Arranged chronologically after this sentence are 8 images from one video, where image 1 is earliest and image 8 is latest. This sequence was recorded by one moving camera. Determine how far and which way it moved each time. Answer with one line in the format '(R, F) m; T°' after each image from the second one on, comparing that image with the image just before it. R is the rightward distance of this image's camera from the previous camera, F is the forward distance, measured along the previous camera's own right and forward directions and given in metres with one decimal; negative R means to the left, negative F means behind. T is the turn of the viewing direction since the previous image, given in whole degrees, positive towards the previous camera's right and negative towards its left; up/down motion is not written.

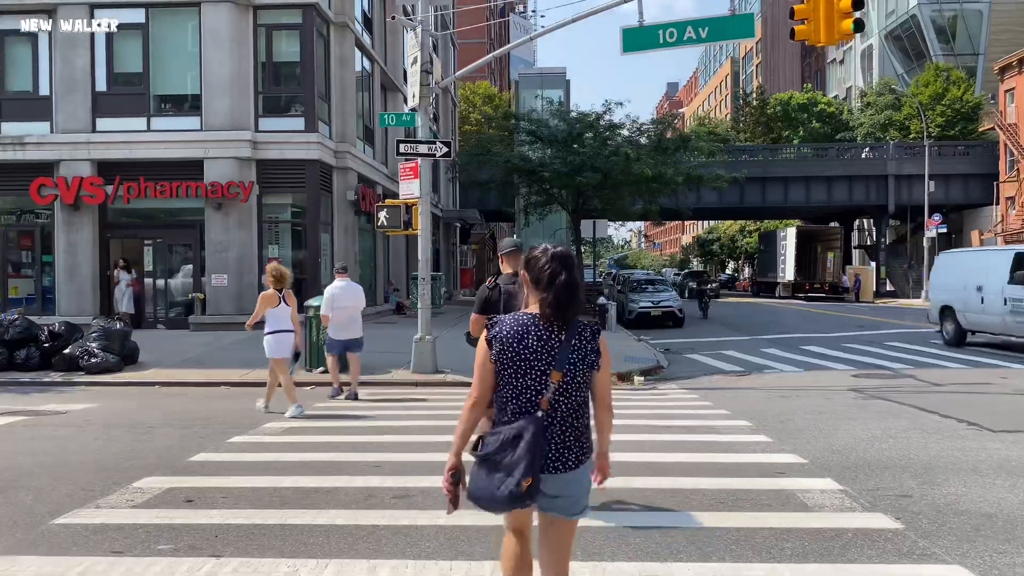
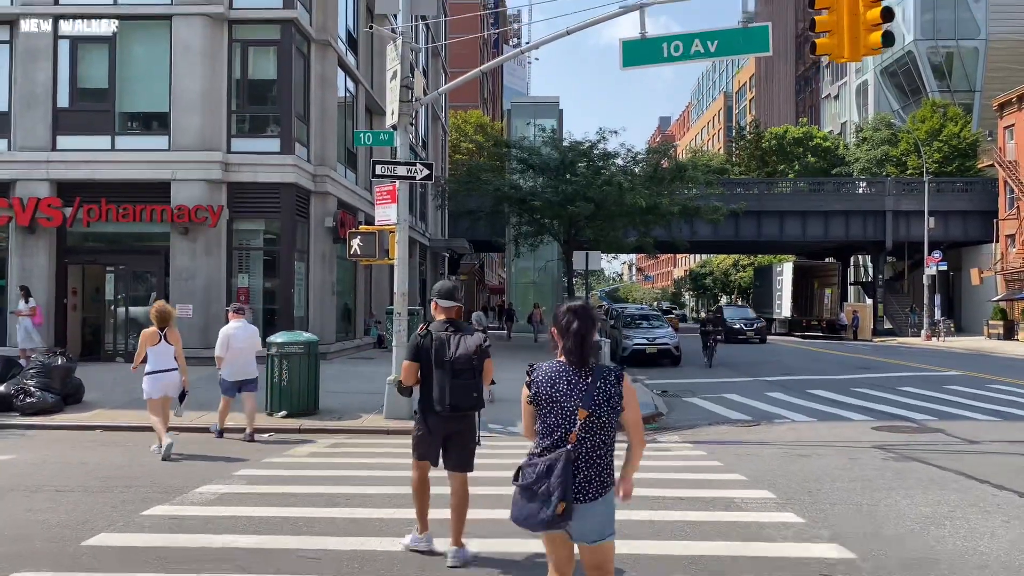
(+0.1, +1.2) m; +1°
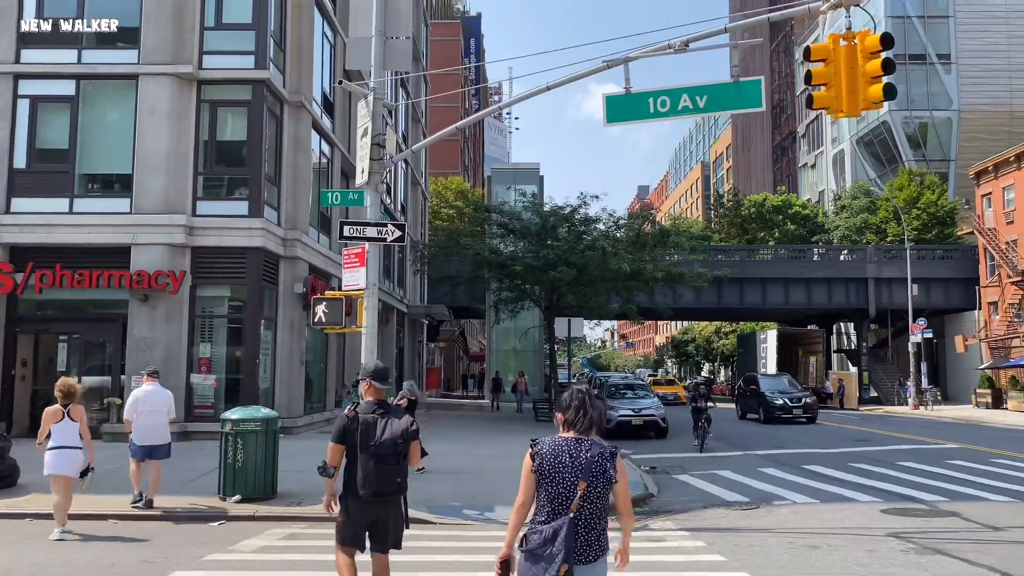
(+0.1, +0.9) m; +1°
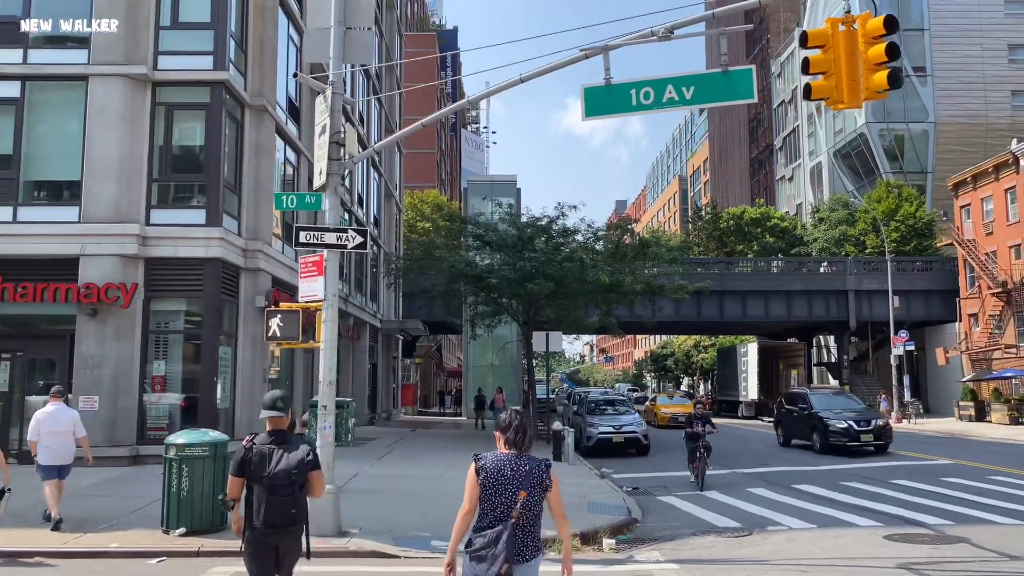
(+0.1, +0.9) m; +1°
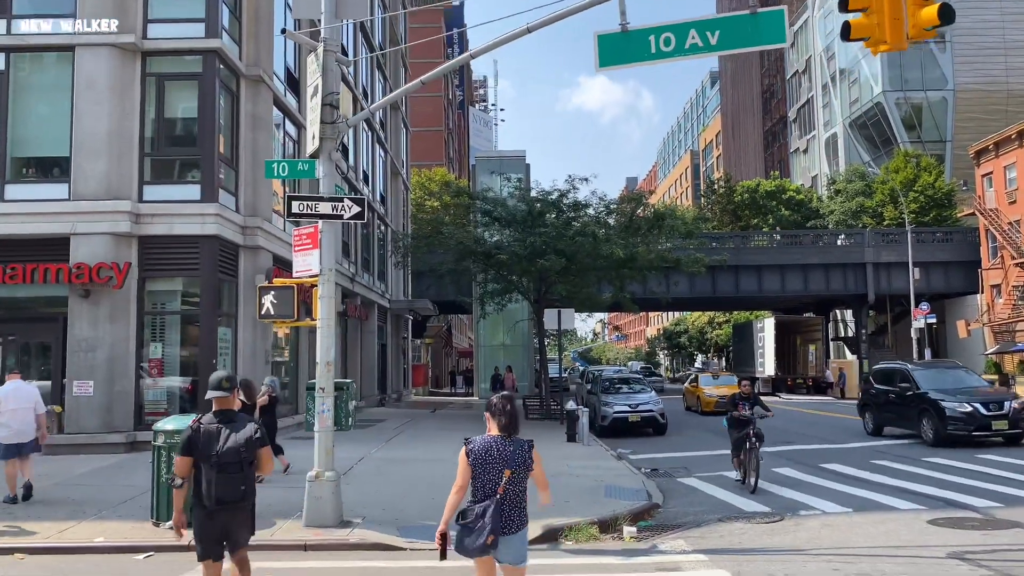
(0.0, +0.8) m; -1°
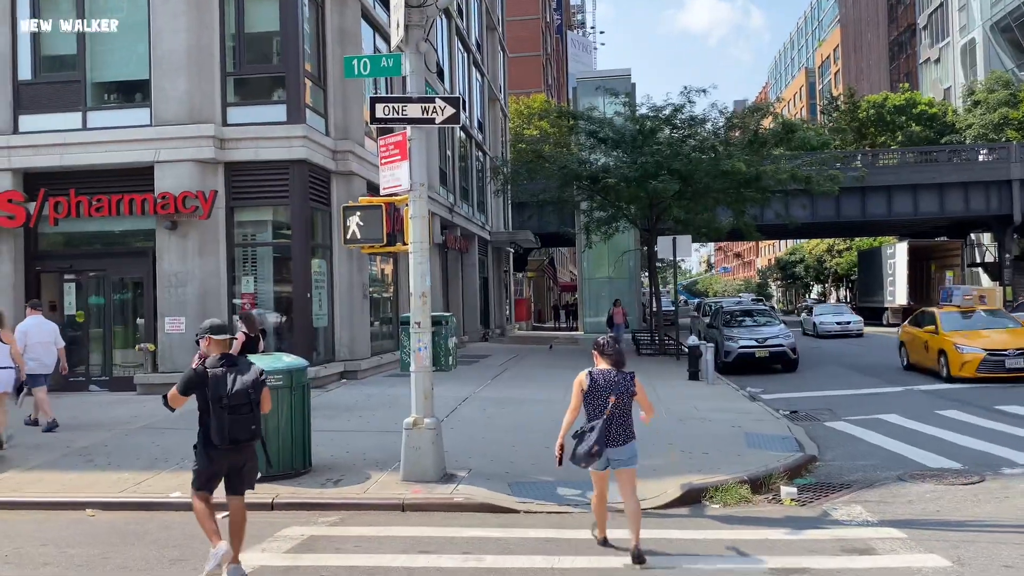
(-0.3, +1.6) m; -7°
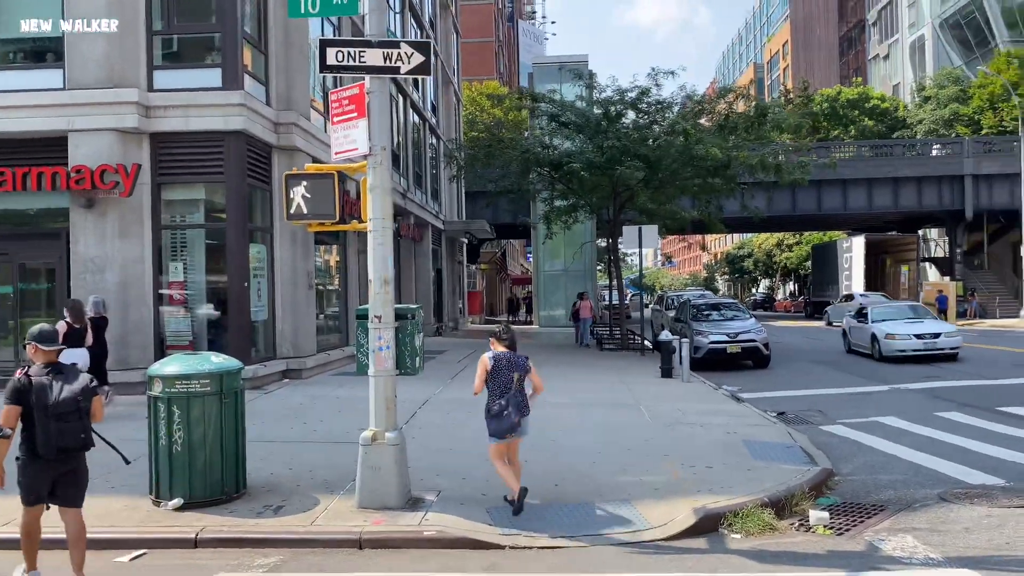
(-0.3, +1.4) m; +4°
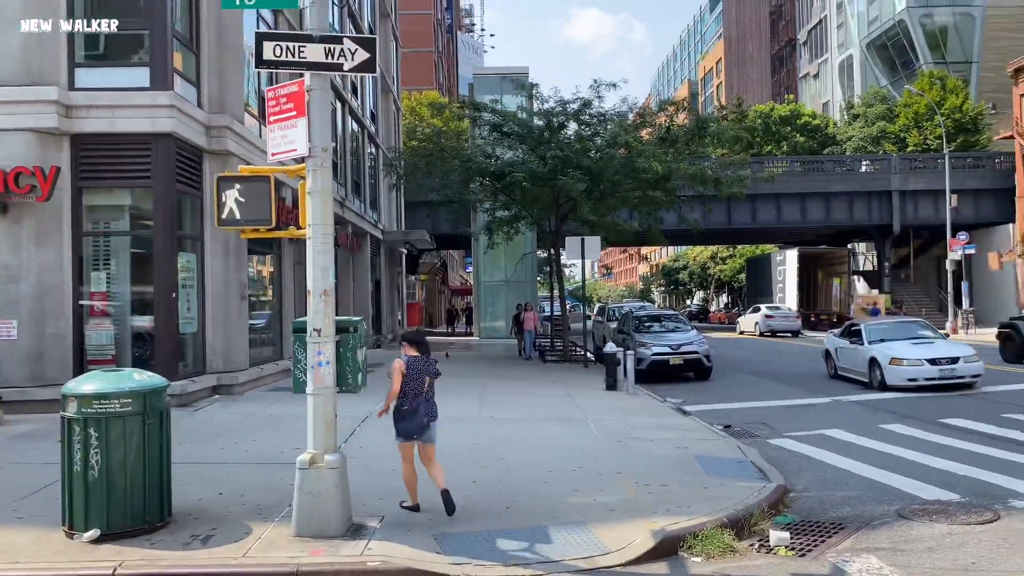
(-0.1, +0.4) m; +4°
